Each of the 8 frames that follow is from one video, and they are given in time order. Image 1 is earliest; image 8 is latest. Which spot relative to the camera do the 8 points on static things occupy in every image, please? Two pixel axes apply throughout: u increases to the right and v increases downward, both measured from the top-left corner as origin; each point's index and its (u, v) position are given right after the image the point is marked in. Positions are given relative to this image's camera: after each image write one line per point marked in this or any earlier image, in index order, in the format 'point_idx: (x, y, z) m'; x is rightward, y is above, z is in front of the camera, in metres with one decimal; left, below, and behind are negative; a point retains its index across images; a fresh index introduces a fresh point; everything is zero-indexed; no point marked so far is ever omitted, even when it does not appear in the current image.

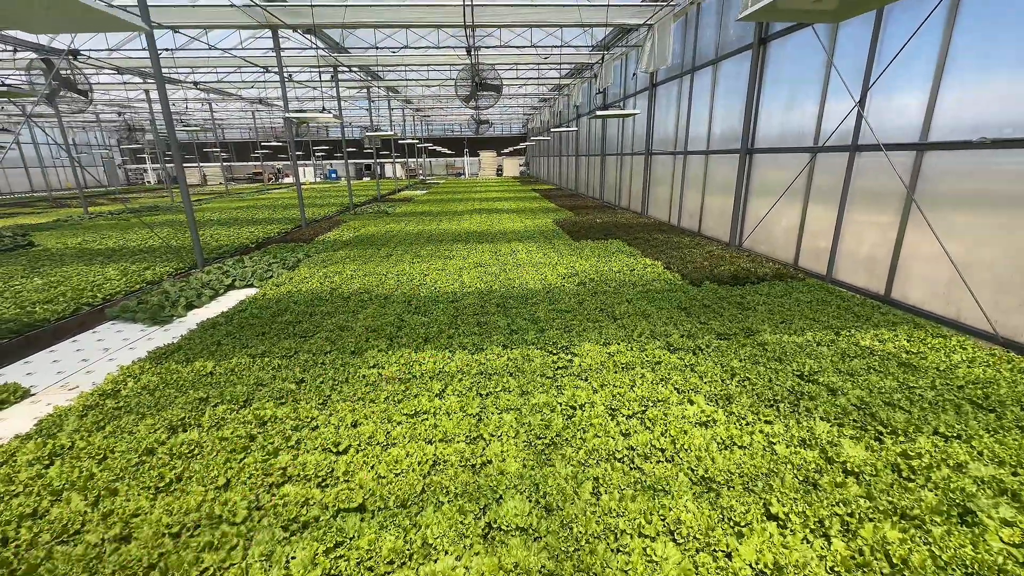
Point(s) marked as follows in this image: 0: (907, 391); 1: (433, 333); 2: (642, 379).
0: (+3.1, -0.8, +3.5) m
1: (-0.9, -0.5, +4.8) m
2: (+1.1, -0.8, +3.8) m
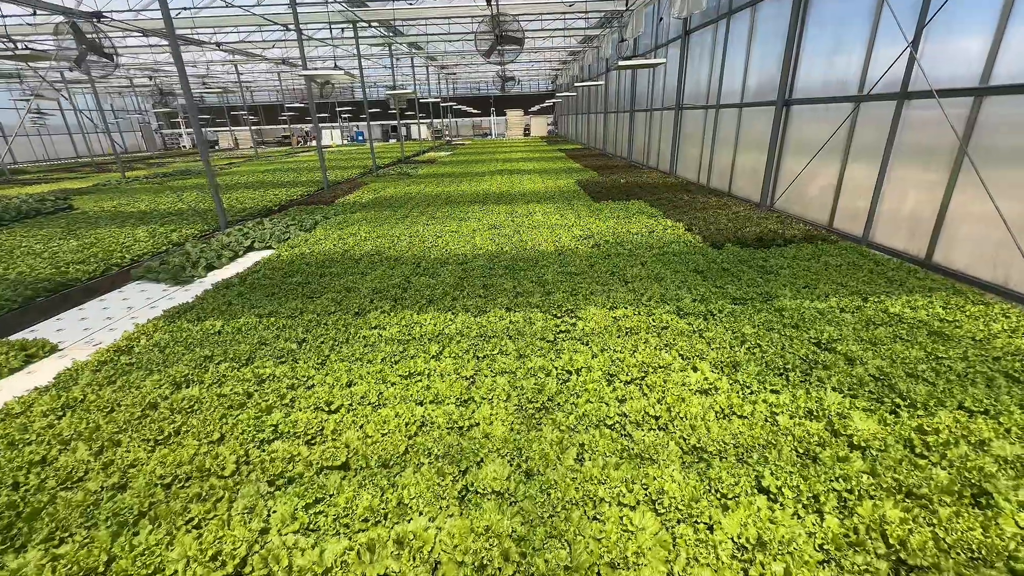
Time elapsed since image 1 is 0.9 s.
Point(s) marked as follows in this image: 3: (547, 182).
0: (+3.0, -0.5, +3.2) m
1: (-0.8, -0.1, +4.7) m
2: (+1.1, -0.5, +3.6) m
3: (+1.0, +3.0, +12.7) m
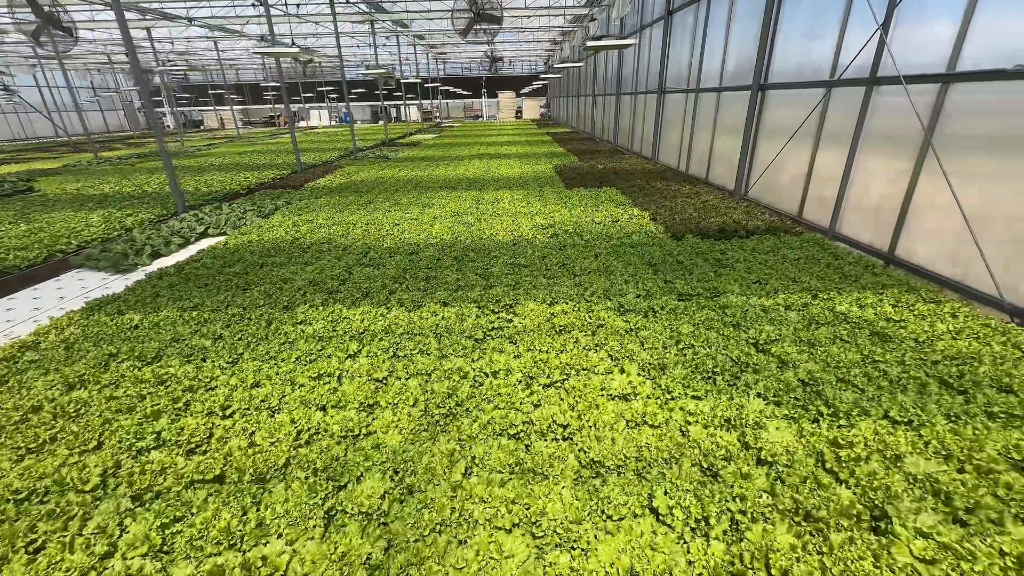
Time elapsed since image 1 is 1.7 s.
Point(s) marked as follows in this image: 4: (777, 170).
0: (+2.4, -0.5, +3.1) m
1: (-1.4, 0.0, +4.5) m
2: (+0.5, -0.4, +3.5) m
3: (+0.3, +3.3, +12.4) m
4: (+4.5, +2.0, +7.6) m
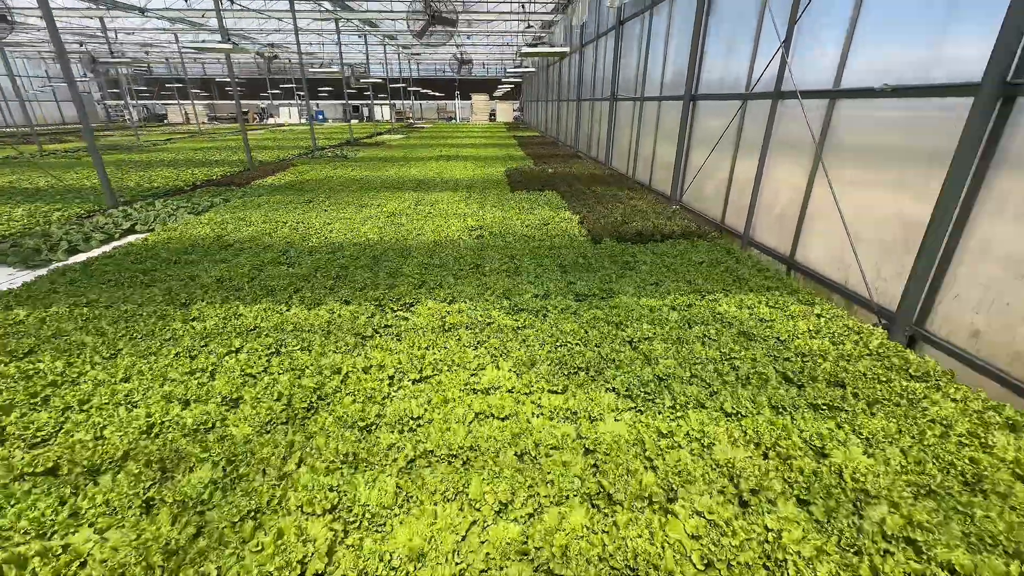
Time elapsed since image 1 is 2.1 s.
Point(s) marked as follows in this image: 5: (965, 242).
0: (+1.5, -0.5, +3.3) m
1: (-2.4, 0.0, +4.6) m
2: (-0.4, -0.4, +3.6) m
3: (-1.0, +3.3, +12.5) m
4: (+3.4, +1.9, +7.9) m
5: (+3.6, +0.4, +3.6) m
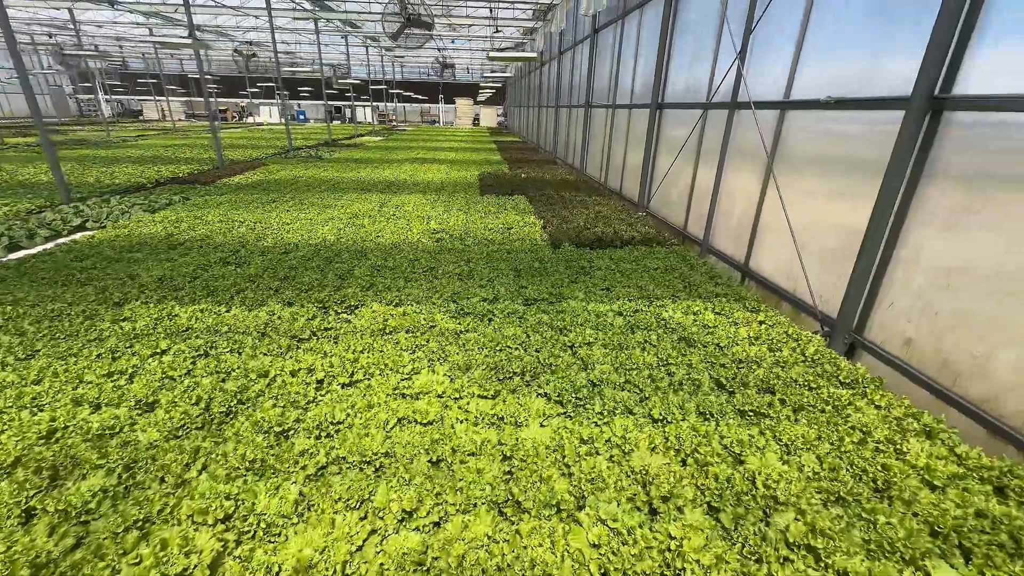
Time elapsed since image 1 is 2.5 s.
0: (+1.1, -0.6, +3.3) m
1: (-2.9, 0.0, +4.4) m
2: (-0.9, -0.4, +3.5) m
3: (-1.7, +3.2, +12.5) m
4: (+2.8, +1.8, +8.0) m
5: (+3.2, +0.3, +3.7) m
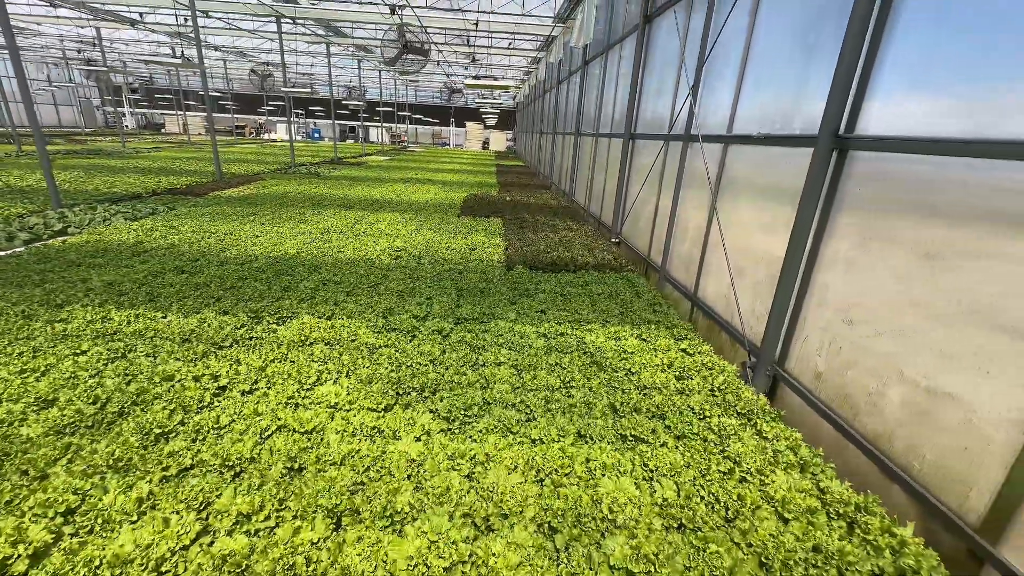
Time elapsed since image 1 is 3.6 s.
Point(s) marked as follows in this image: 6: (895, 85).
0: (+0.4, -0.8, +3.3) m
1: (-3.5, -0.1, +4.6) m
2: (-1.6, -0.5, +3.6) m
3: (-2.1, +2.7, +12.7) m
4: (+2.3, +1.4, +8.1) m
5: (+2.5, 0.0, +3.7) m
6: (+2.6, +1.4, +3.1) m
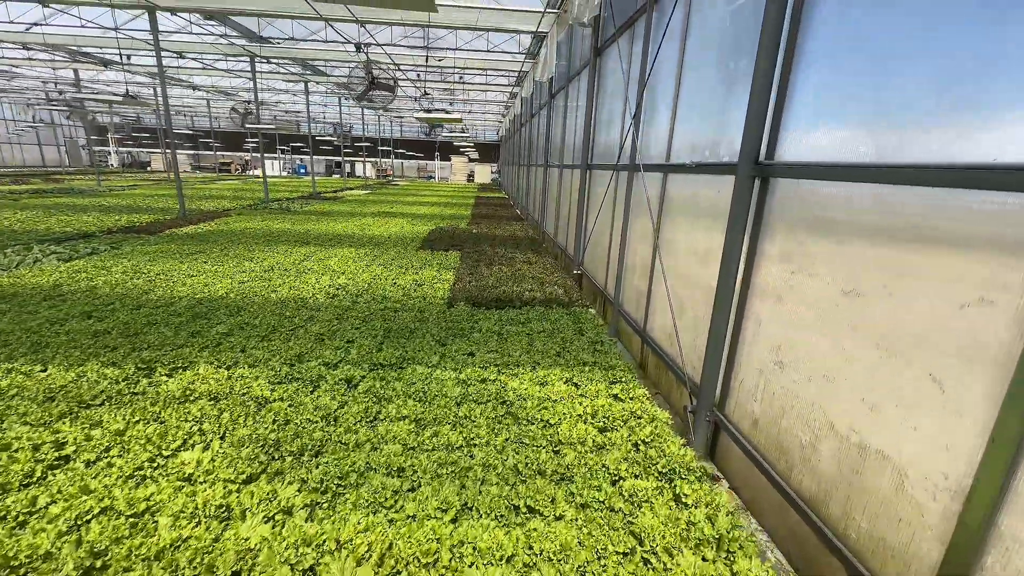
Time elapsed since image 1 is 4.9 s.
0: (-0.3, -1.0, +2.9) m
1: (-4.3, -0.5, +4.2) m
2: (-2.3, -0.9, +3.2) m
3: (-2.9, +1.7, +12.5) m
4: (+1.5, +0.8, +7.9) m
5: (+1.8, -0.3, +3.4) m
6: (+1.9, +1.1, +2.9) m
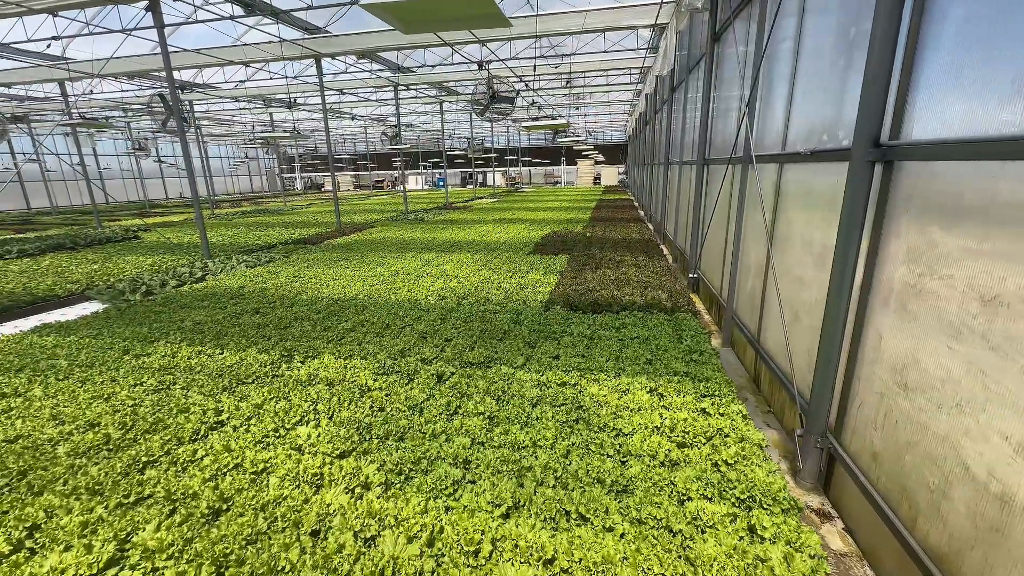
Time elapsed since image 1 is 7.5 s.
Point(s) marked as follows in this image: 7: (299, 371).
0: (+0.1, -1.1, +3.0) m
1: (-3.3, -0.5, +5.3) m
2: (-1.8, -0.9, +3.8) m
3: (+0.3, +1.6, +13.0) m
4: (+3.2, +0.7, +7.2) m
5: (+2.3, -0.3, +2.9) m
6: (+2.2, +1.1, +2.3) m
7: (-2.0, -0.8, +4.2) m
